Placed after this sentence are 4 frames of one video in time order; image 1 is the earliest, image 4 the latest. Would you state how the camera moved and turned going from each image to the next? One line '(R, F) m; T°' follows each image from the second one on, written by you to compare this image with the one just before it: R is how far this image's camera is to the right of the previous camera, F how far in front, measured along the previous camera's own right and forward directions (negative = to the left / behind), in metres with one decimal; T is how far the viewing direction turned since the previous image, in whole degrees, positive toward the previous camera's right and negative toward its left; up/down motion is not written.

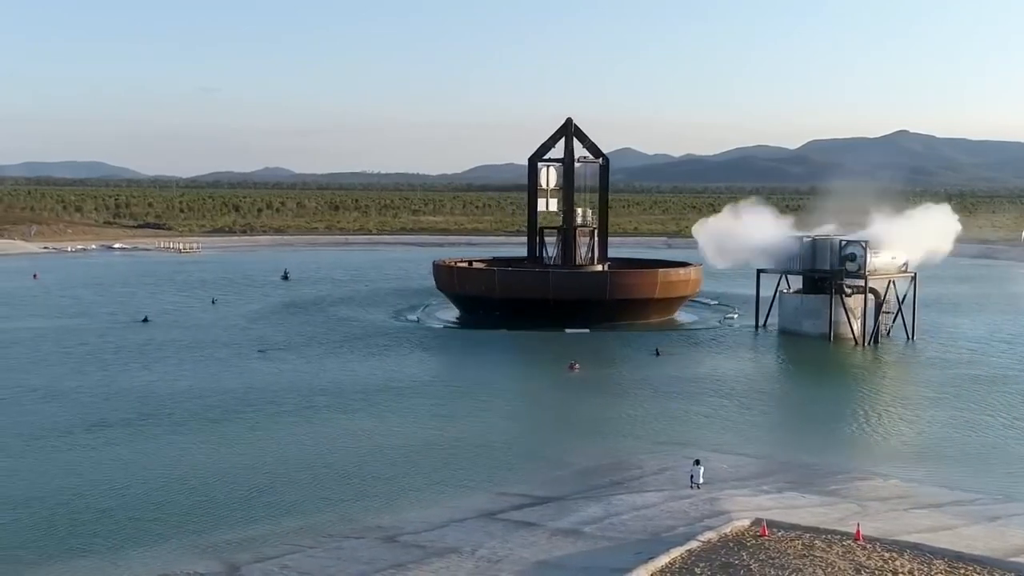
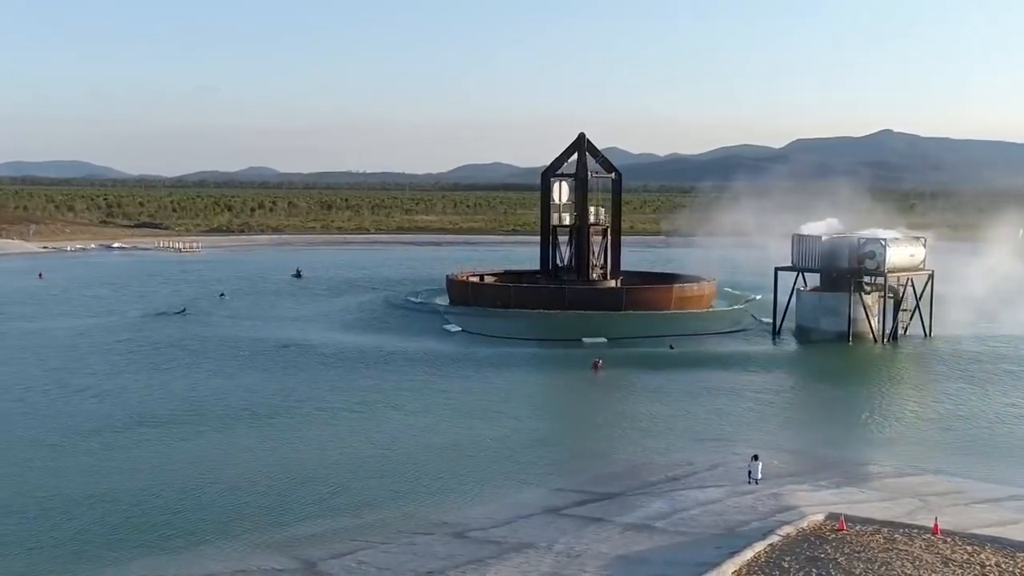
(-1.0, -0.1) m; 0°
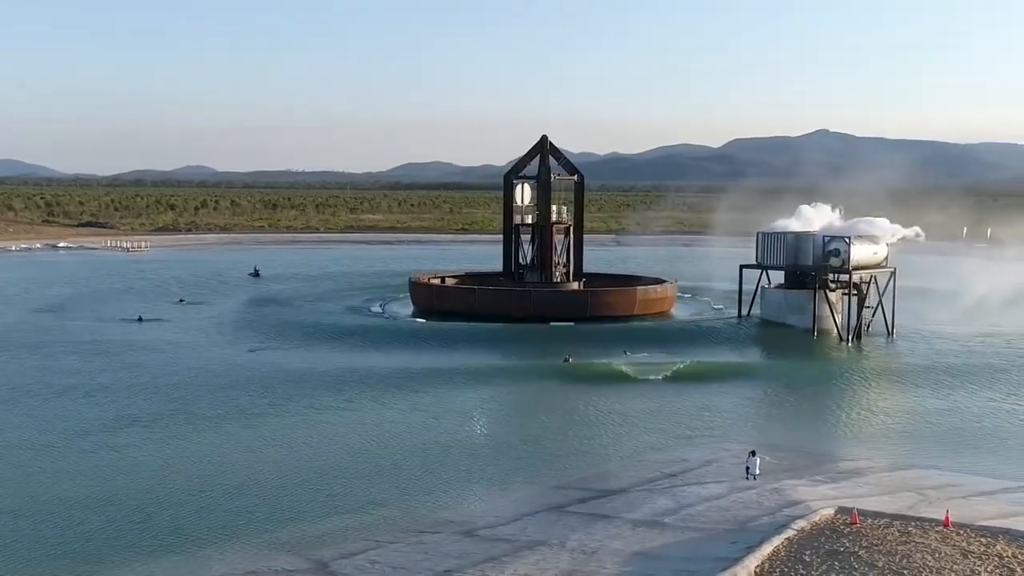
(-0.8, +0.1) m; +2°
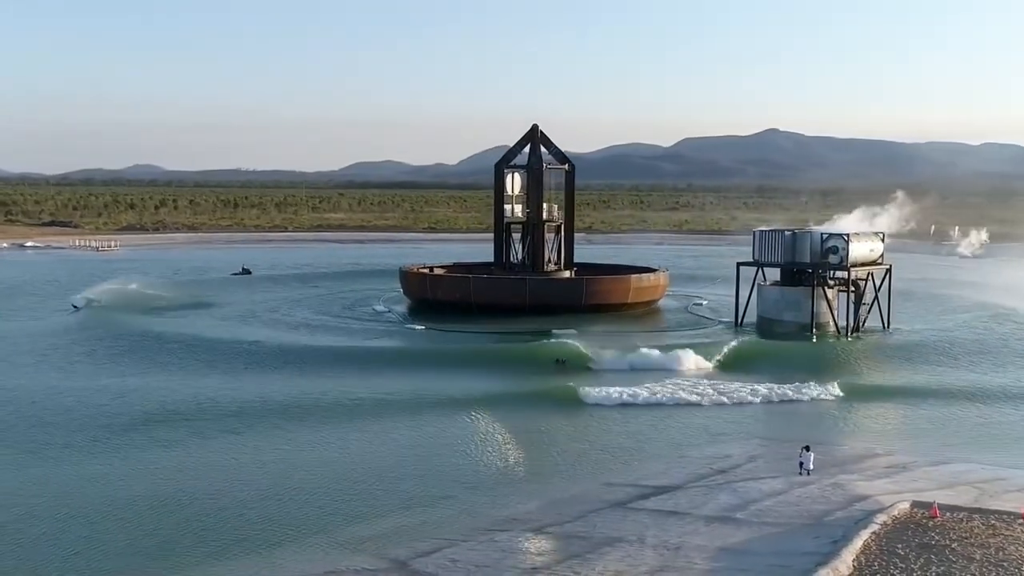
(-1.4, +0.1) m; +1°
